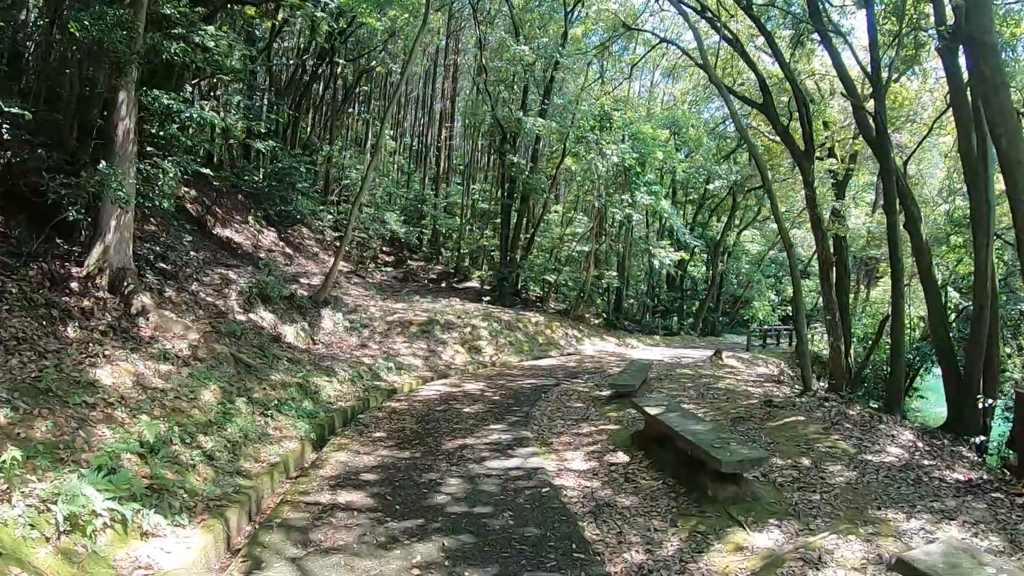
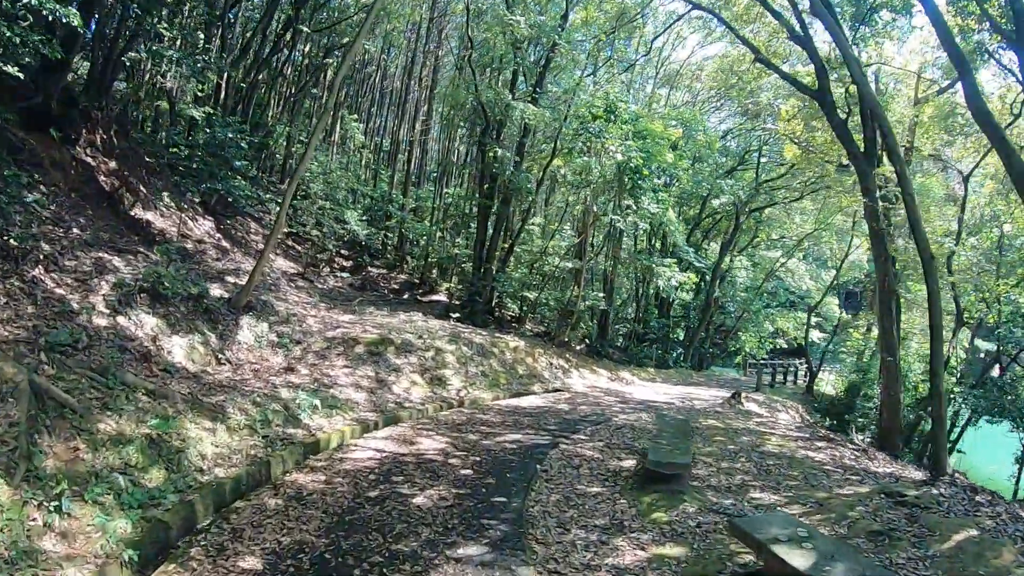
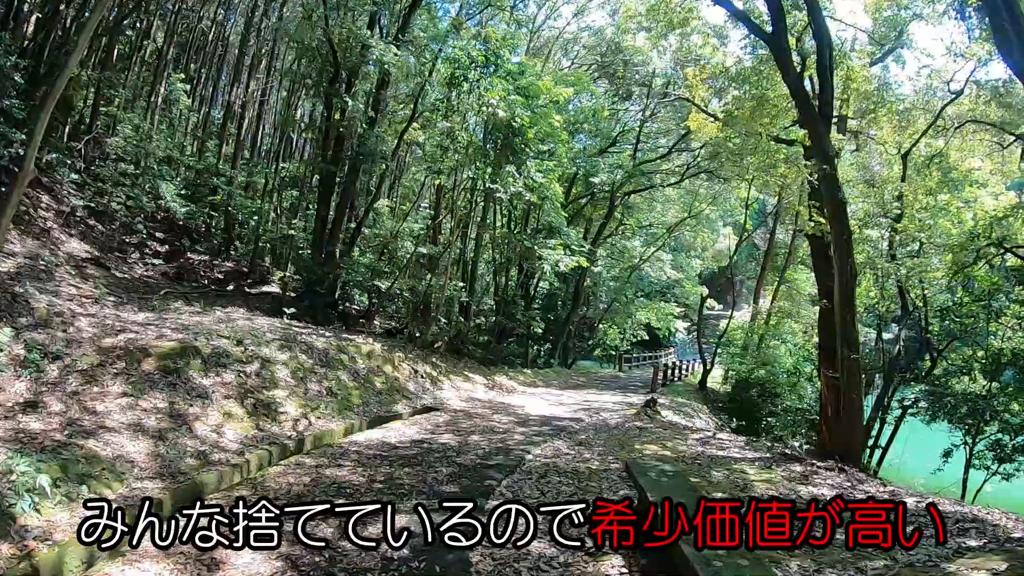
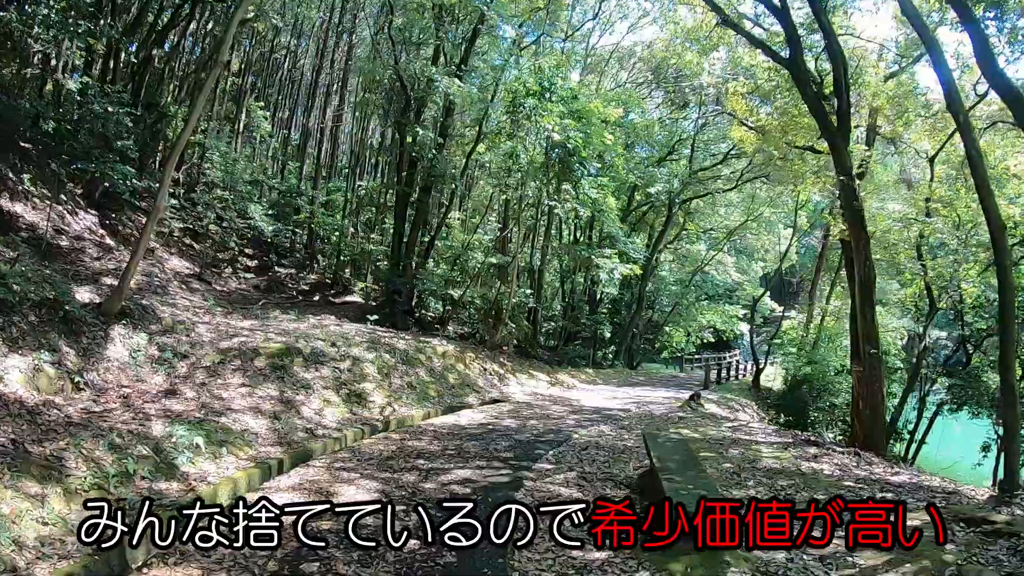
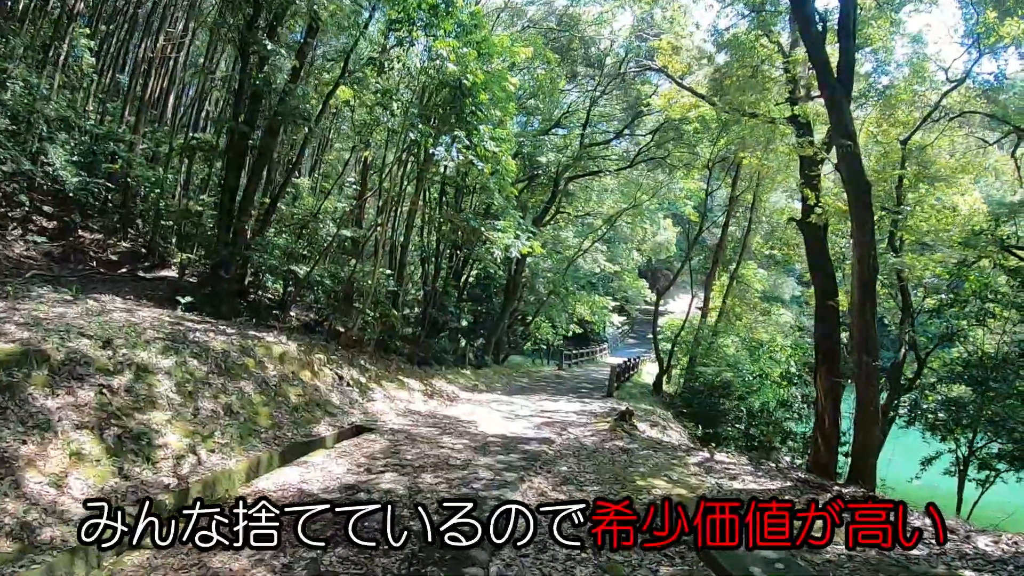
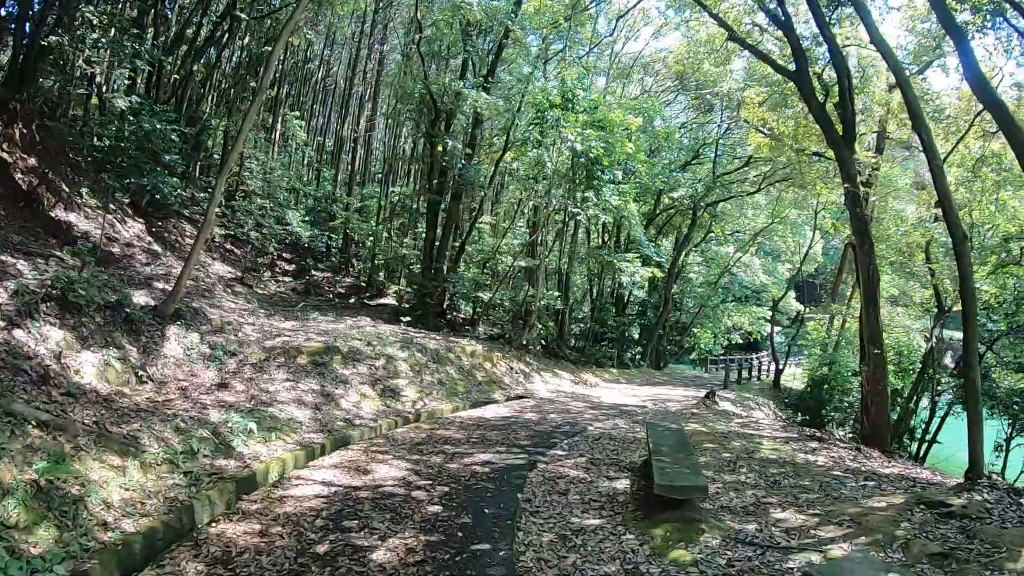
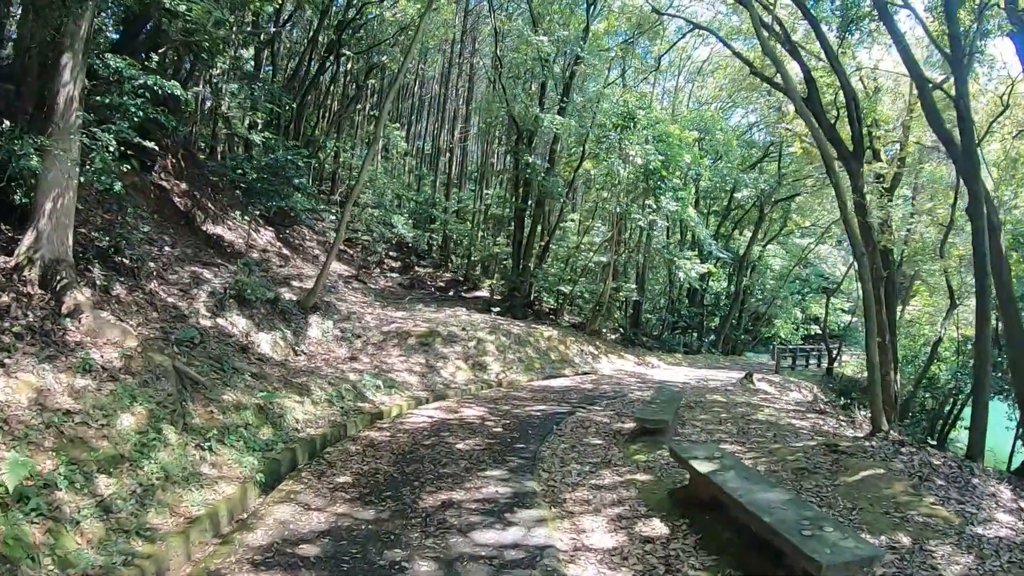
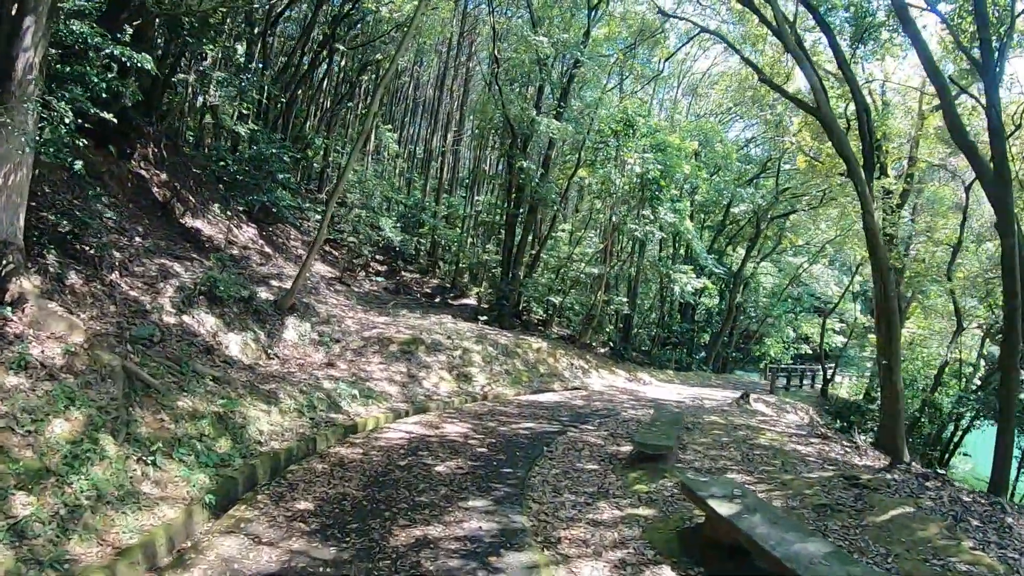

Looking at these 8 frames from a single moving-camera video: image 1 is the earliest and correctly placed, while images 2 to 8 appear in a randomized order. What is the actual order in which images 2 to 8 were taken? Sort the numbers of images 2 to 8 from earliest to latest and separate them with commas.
7, 8, 2, 6, 4, 3, 5
